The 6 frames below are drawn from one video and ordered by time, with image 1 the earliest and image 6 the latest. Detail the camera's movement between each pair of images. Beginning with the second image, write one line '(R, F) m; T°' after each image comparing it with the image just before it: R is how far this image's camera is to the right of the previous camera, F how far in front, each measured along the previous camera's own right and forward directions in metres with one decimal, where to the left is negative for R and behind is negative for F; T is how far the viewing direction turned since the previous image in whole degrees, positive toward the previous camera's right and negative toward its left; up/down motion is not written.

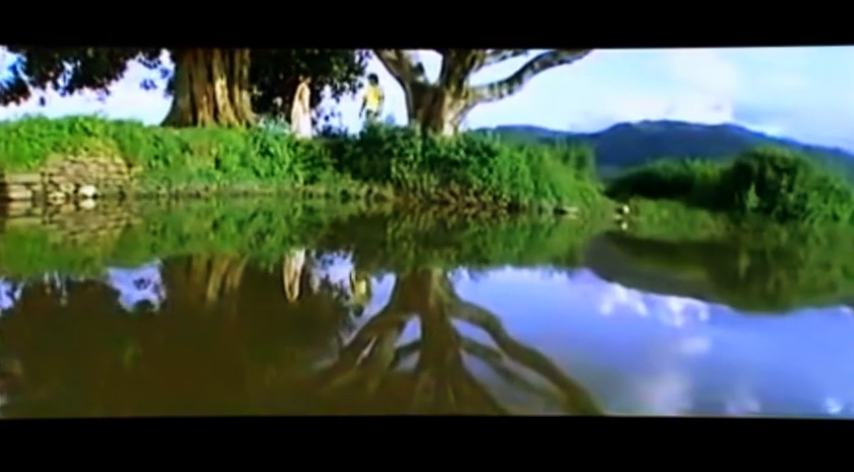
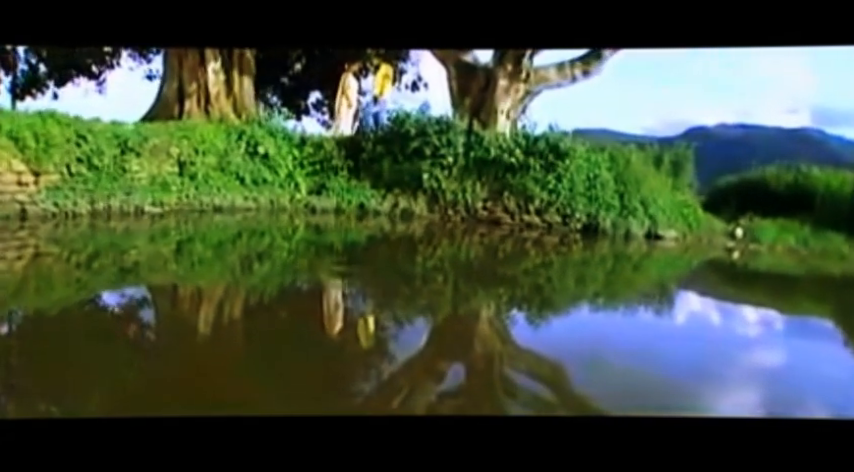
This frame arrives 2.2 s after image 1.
(+0.1, +1.0) m; -6°
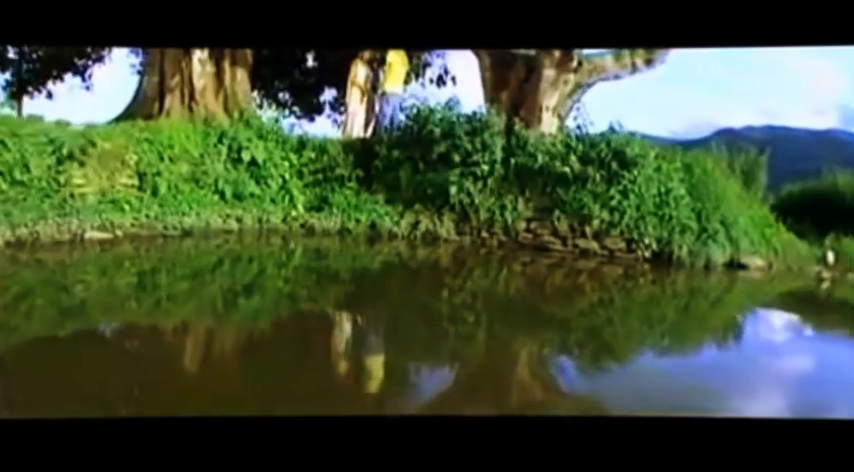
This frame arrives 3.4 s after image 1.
(0.0, +0.6) m; -2°
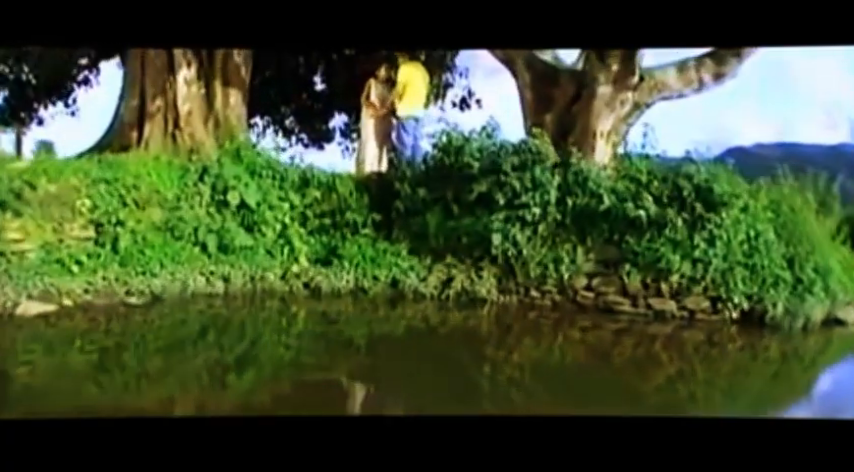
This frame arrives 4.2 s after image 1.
(-0.1, +0.4) m; -1°
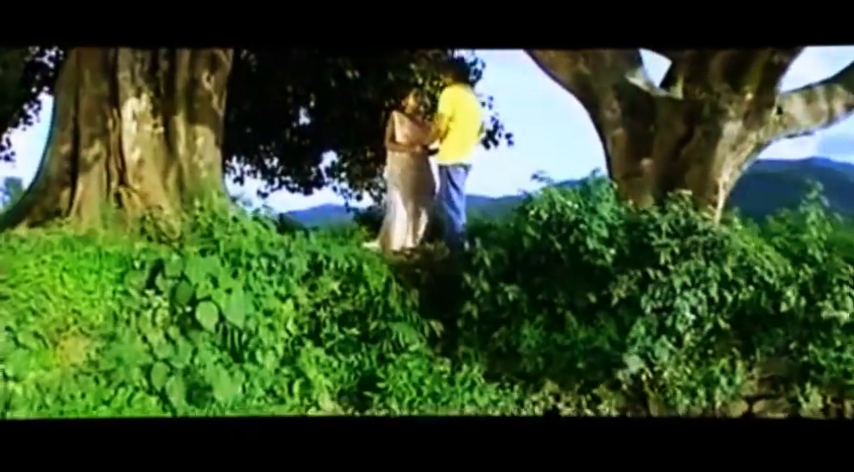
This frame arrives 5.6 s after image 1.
(-0.2, +0.6) m; +4°
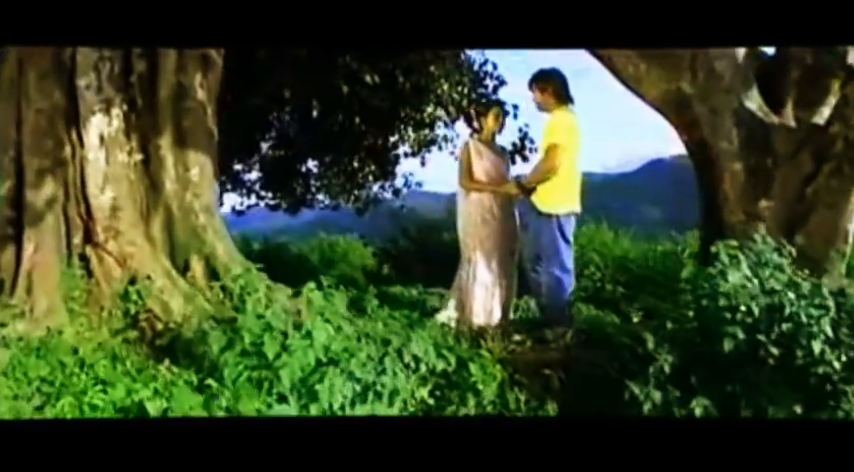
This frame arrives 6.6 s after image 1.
(-0.3, +0.4) m; +6°
